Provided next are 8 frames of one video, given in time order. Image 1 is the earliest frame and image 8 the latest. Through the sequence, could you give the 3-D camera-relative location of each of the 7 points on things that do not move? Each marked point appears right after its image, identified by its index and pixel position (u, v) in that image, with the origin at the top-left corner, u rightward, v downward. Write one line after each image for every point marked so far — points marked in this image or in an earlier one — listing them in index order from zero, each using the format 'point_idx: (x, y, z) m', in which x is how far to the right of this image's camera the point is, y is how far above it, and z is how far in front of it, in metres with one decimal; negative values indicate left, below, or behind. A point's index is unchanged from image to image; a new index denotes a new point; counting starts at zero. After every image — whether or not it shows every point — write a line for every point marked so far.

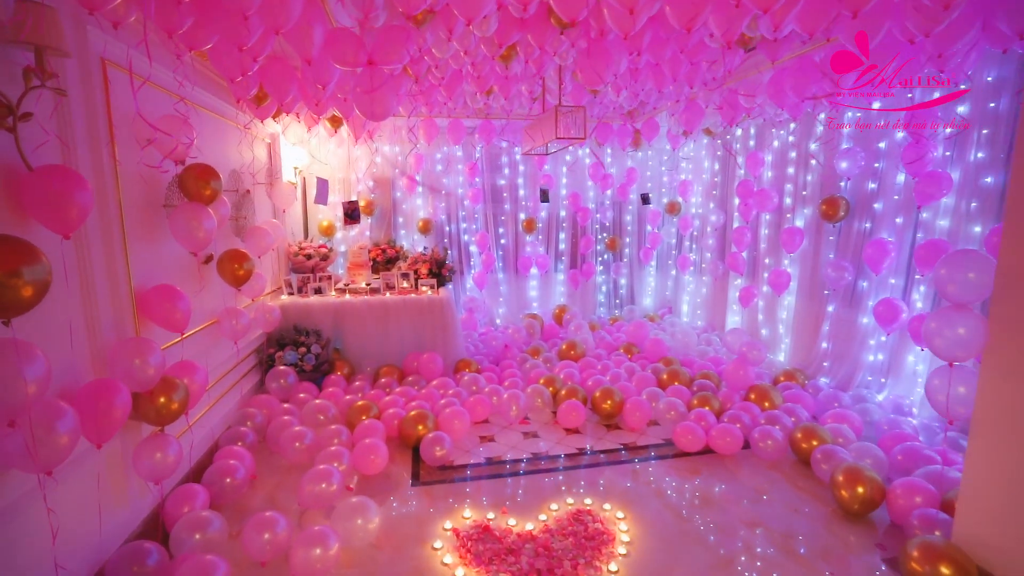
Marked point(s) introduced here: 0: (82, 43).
0: (-1.7, +1.0, +2.0) m
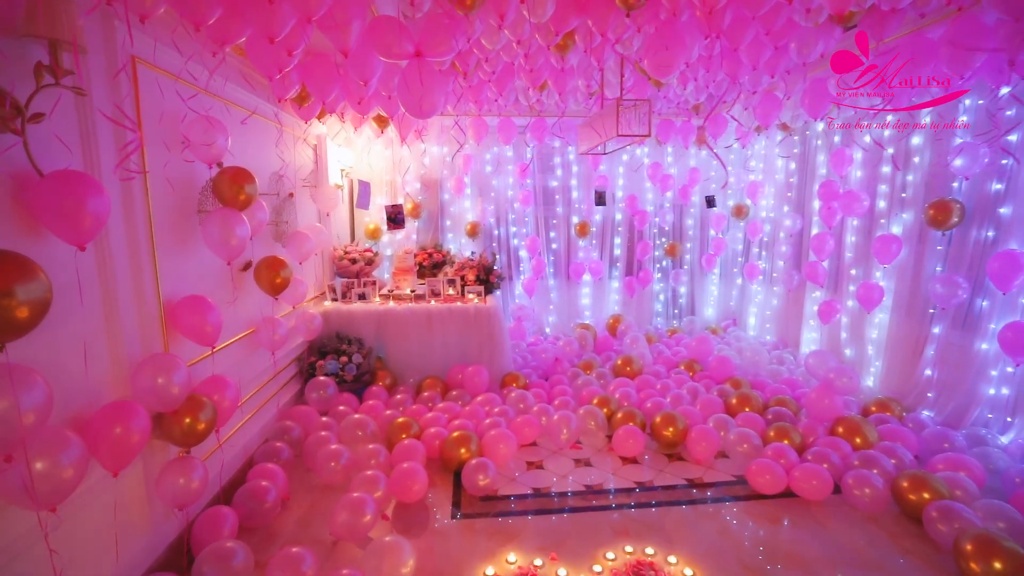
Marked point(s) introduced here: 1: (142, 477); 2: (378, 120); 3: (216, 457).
0: (-1.5, +0.9, +1.8) m
1: (-1.5, -0.8, +2.0) m
2: (-1.2, +1.5, +4.3) m
3: (-1.6, -0.9, +2.5) m
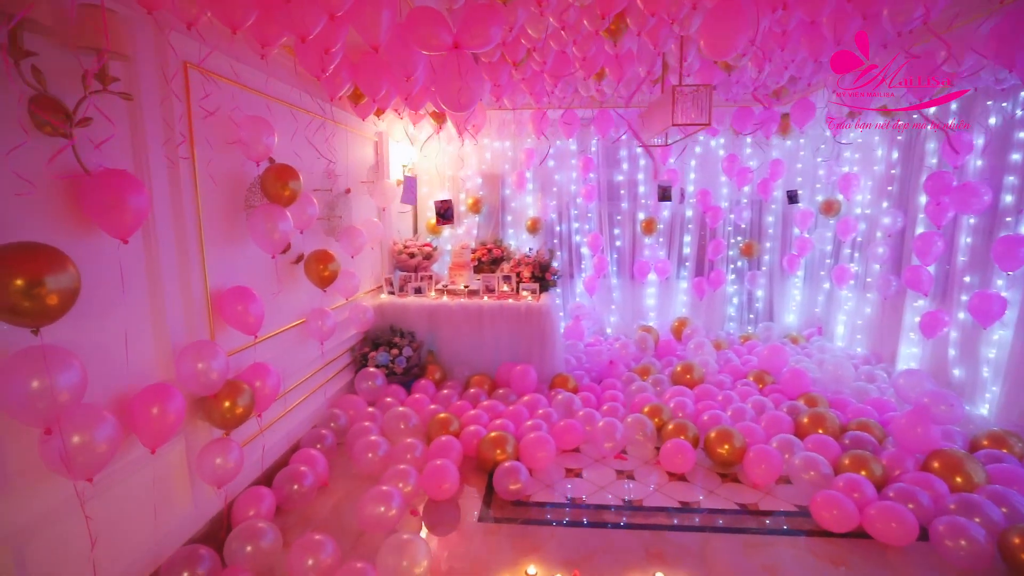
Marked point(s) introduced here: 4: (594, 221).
0: (-1.4, +1.0, +2.0) m
1: (-1.4, -0.7, +2.1) m
2: (-0.7, +1.5, +4.3) m
3: (-1.4, -0.8, +2.7) m
4: (+0.9, +0.8, +5.5) m
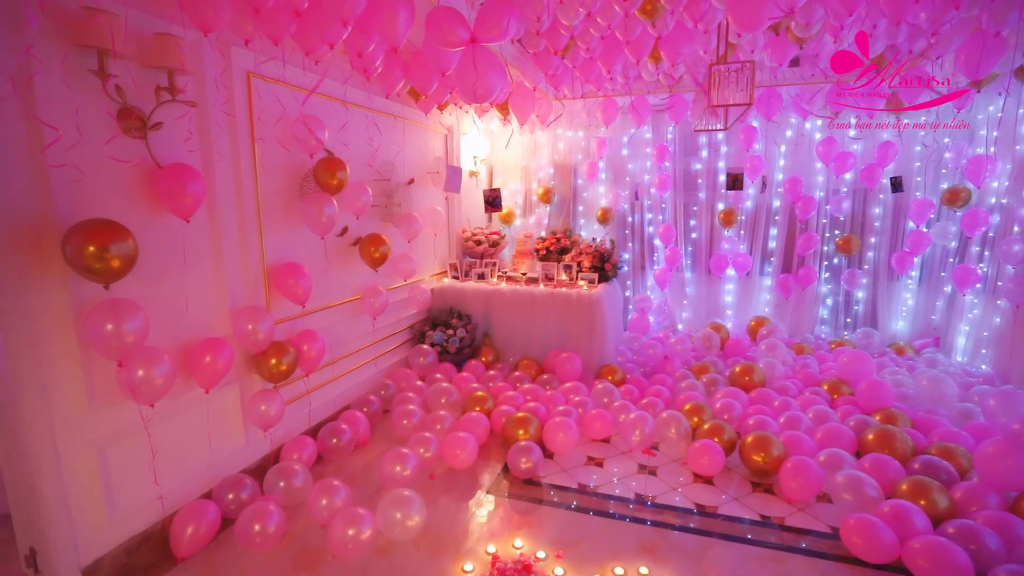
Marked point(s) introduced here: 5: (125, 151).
0: (-1.4, +1.1, +2.4) m
1: (-1.4, -0.6, +2.6) m
2: (-0.1, +1.7, +4.5) m
3: (-1.3, -0.7, +3.1) m
4: (+1.7, +0.8, +5.2) m
5: (-1.6, +0.6, +2.0) m
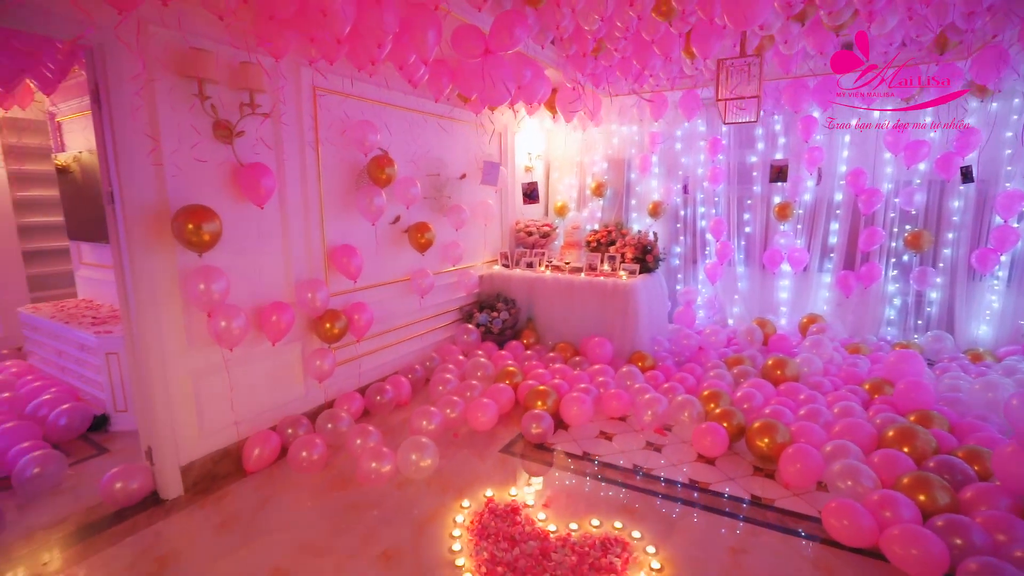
0: (-1.3, +1.3, +2.9) m
1: (-1.4, -0.4, +3.2) m
2: (+0.4, +1.8, +4.8) m
3: (-1.1, -0.5, +3.7) m
4: (+2.2, +0.9, +5.2) m
5: (-1.6, +0.7, +2.6) m
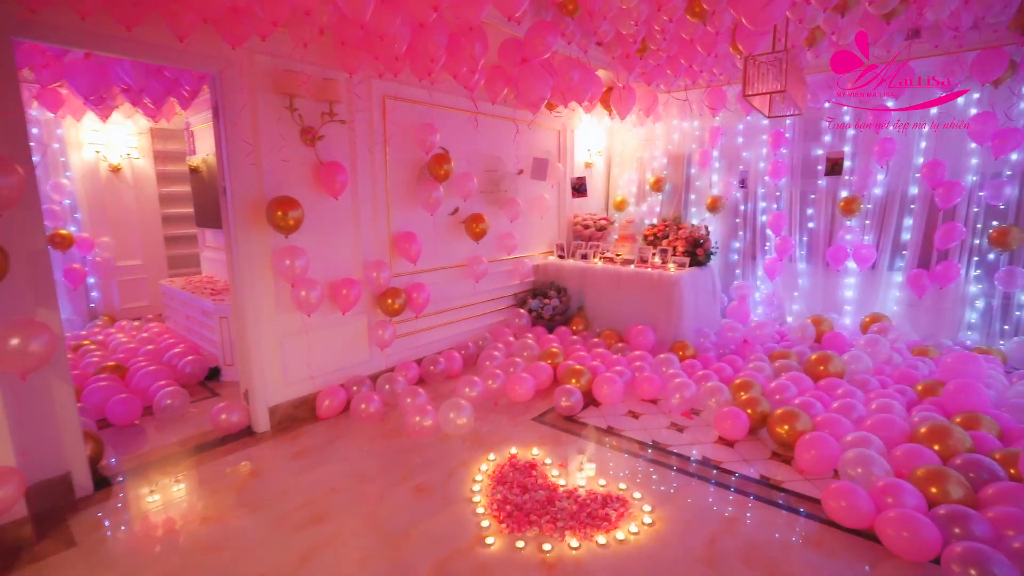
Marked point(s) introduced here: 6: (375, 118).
0: (-1.0, +1.4, +3.5) m
1: (-1.1, -0.3, +3.7) m
2: (+0.9, +1.9, +5.0) m
3: (-0.8, -0.4, +4.2) m
4: (+2.8, +0.9, +5.1) m
5: (-1.4, +0.9, +3.2) m
6: (-1.0, +1.2, +3.5) m
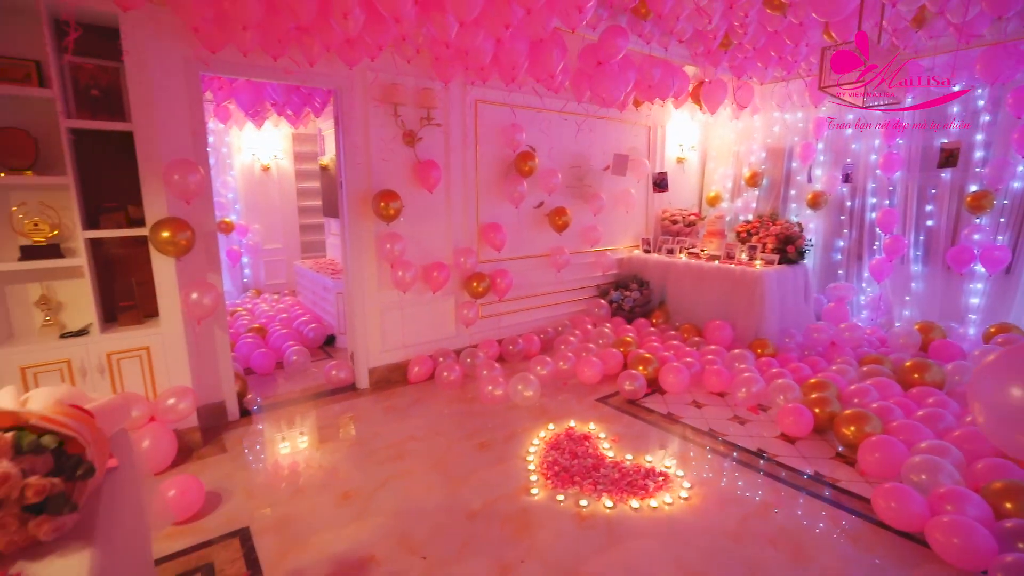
0: (-0.4, +1.5, +3.9) m
1: (-0.5, -0.1, +4.2) m
2: (+1.9, +1.9, +4.9) m
3: (-0.1, -0.3, +4.5) m
4: (+3.7, +0.9, +4.7) m
5: (-0.8, +1.0, +3.7) m
6: (-0.4, +1.4, +4.0) m
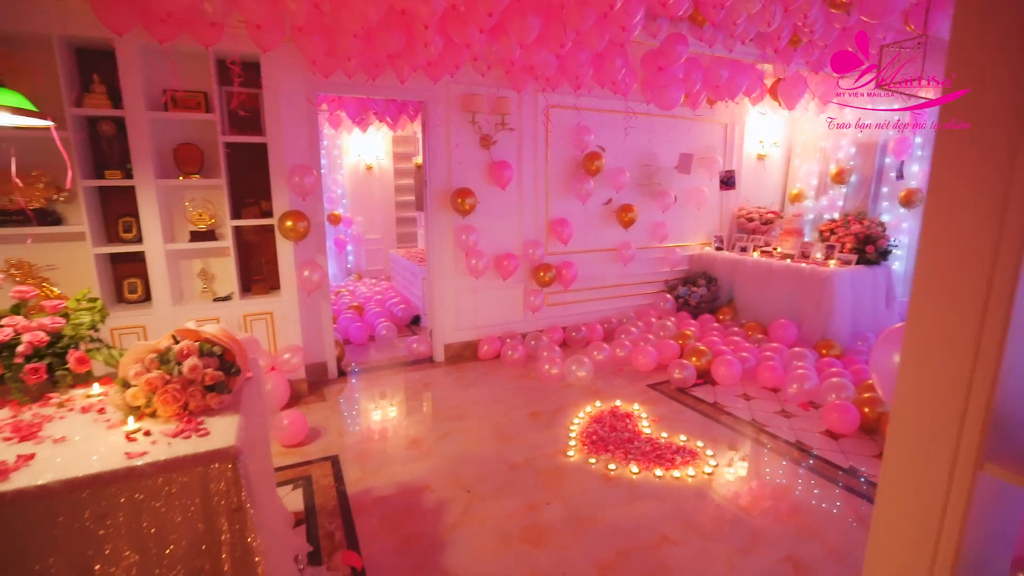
0: (+0.2, +1.6, +4.3) m
1: (+0.1, 0.0, +4.6) m
2: (+2.6, +1.9, +4.9) m
3: (+0.6, -0.2, +4.9) m
4: (+4.3, +0.8, +4.3) m
5: (-0.3, +1.1, +4.1) m
6: (+0.2, +1.5, +4.3) m
